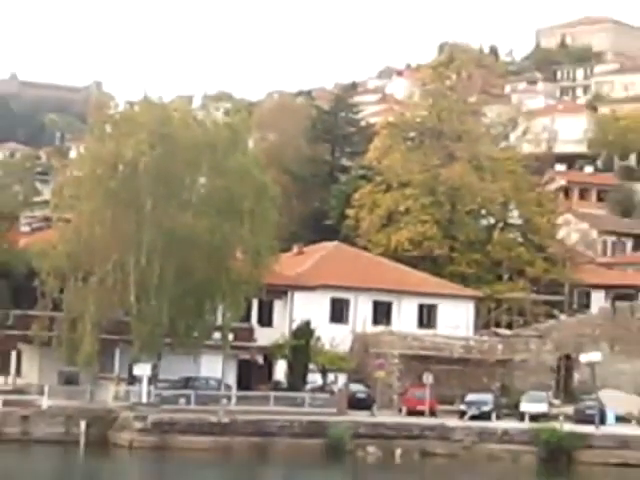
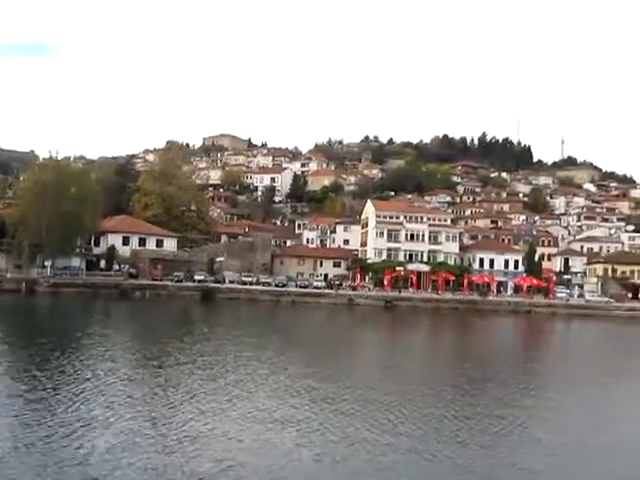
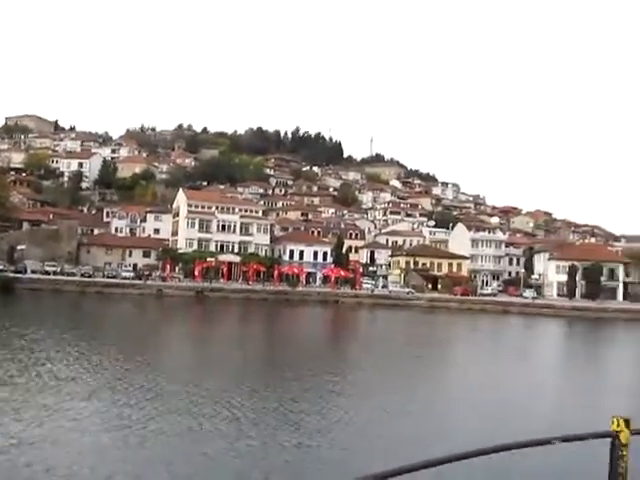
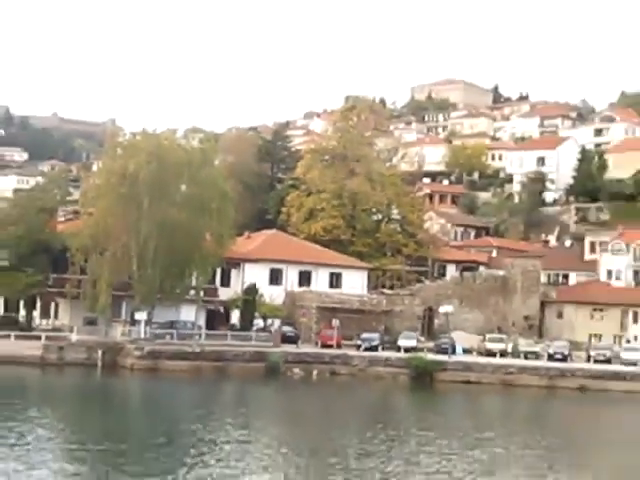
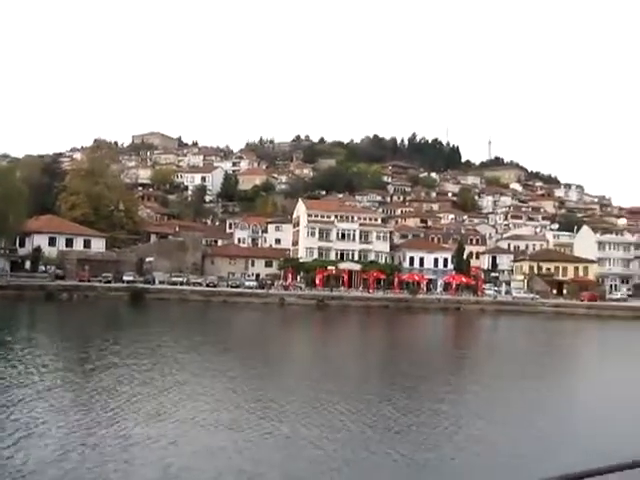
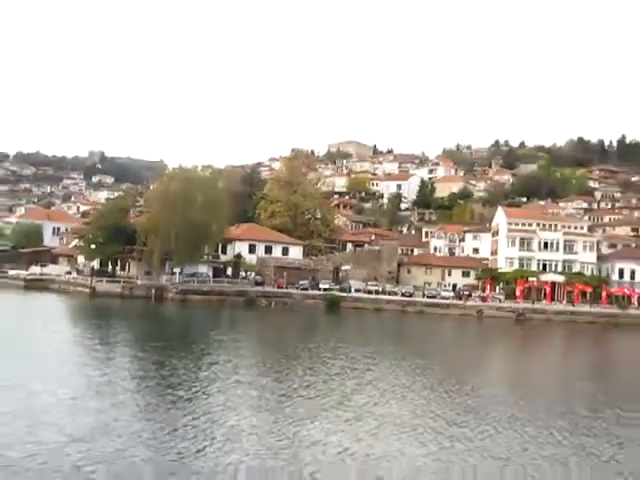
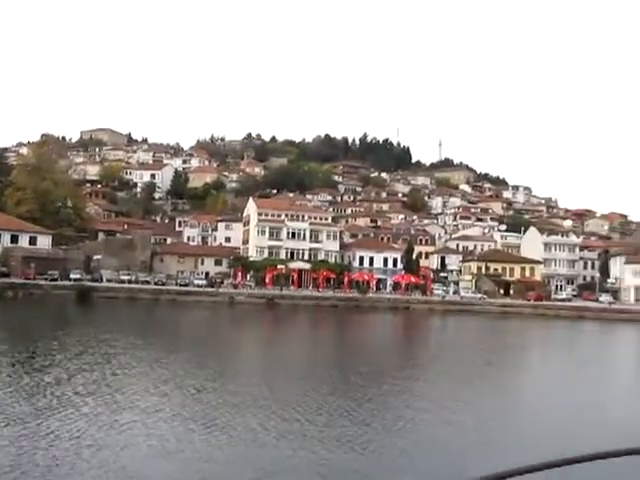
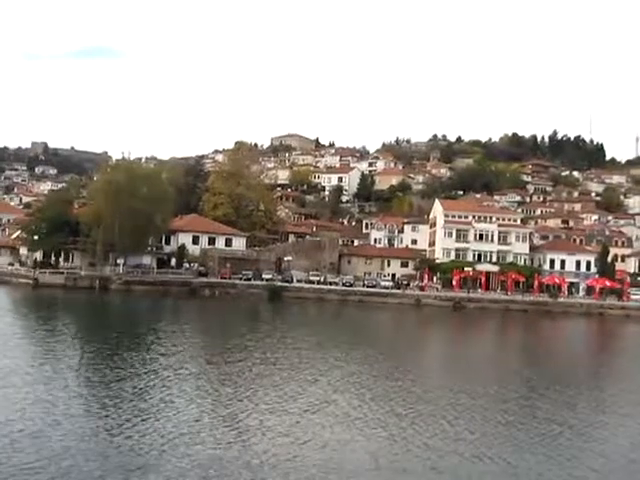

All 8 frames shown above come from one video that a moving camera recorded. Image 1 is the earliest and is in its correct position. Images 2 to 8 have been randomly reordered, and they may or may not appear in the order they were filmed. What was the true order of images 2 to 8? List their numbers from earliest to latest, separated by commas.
4, 6, 8, 2, 5, 7, 3
